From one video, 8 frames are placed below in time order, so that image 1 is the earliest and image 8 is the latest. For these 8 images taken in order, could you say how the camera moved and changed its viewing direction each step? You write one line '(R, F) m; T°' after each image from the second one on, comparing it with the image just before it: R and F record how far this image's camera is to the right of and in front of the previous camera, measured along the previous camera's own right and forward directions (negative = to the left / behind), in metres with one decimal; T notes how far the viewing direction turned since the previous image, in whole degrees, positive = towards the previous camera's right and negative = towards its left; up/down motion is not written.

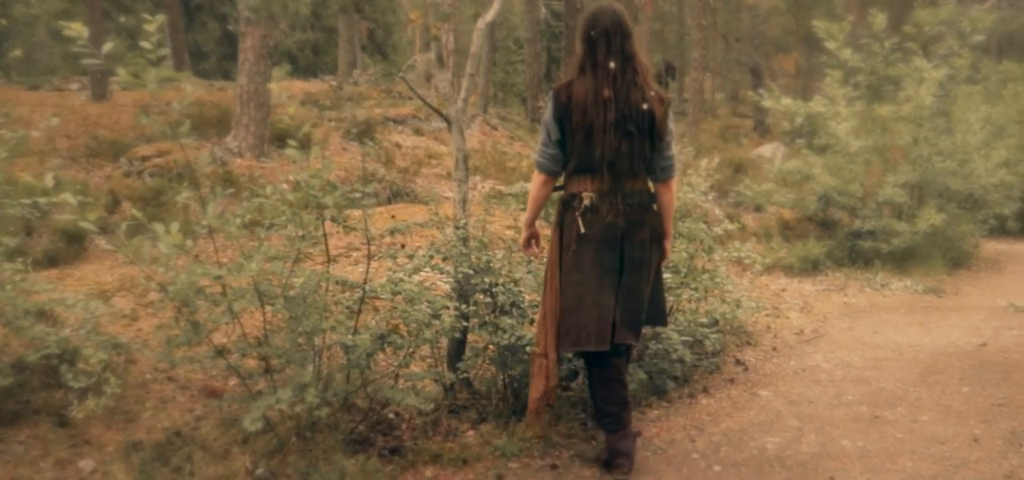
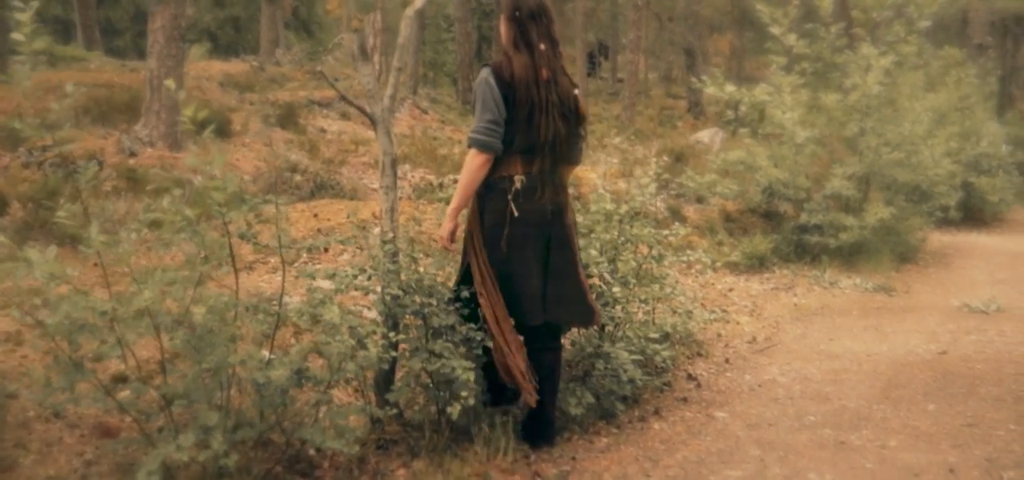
(0.0, +0.5) m; +4°
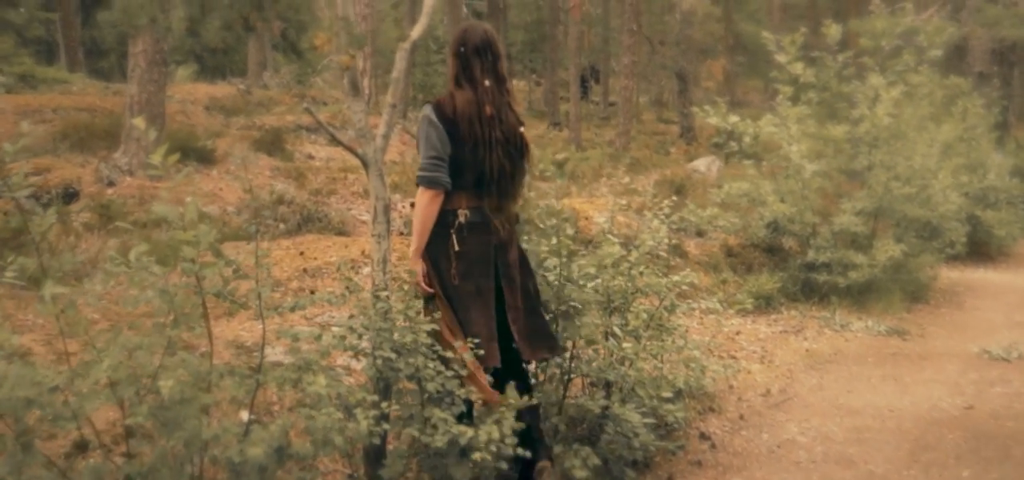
(-0.1, +0.4) m; +1°
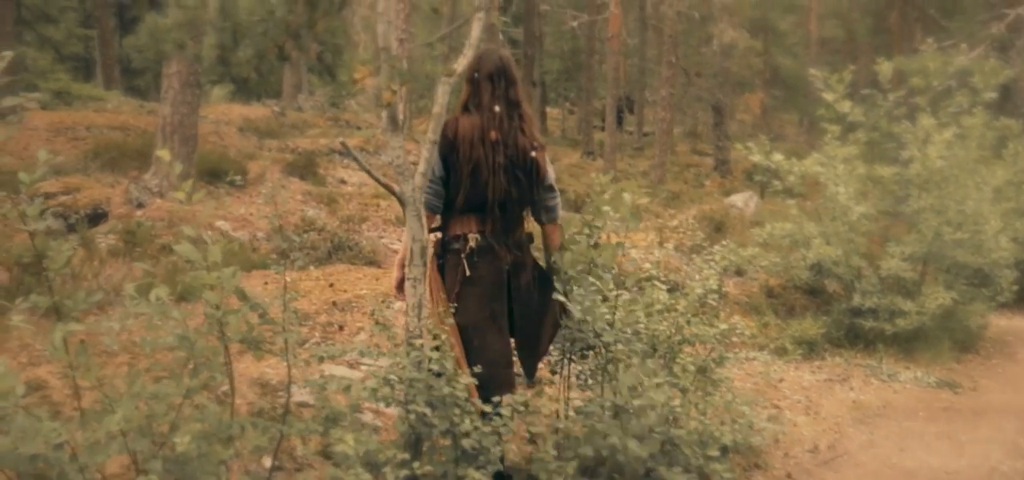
(-0.1, +0.2) m; -1°
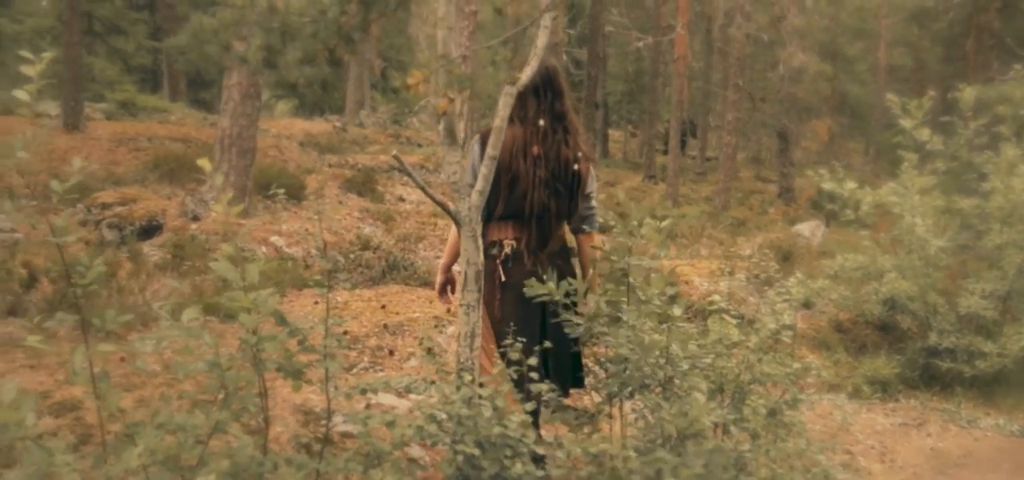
(0.0, +0.3) m; -3°
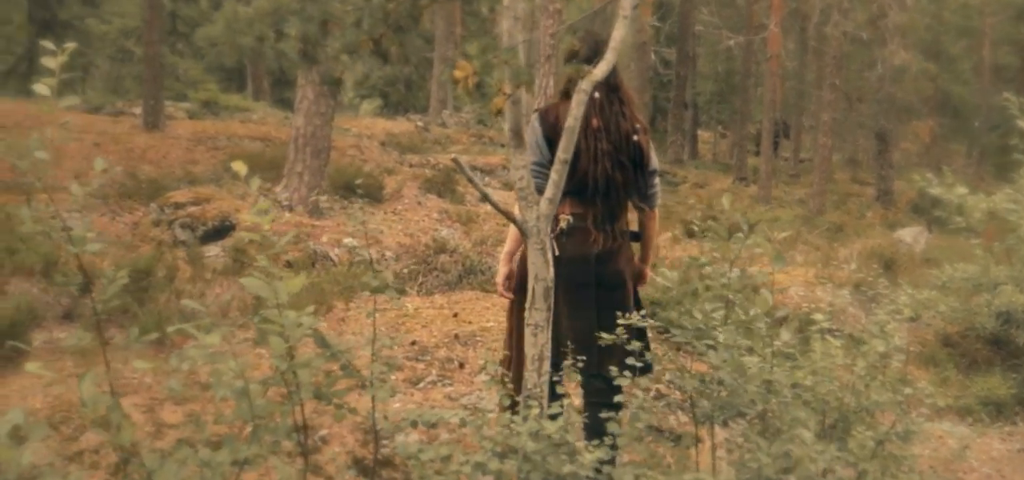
(0.0, +0.4) m; -5°
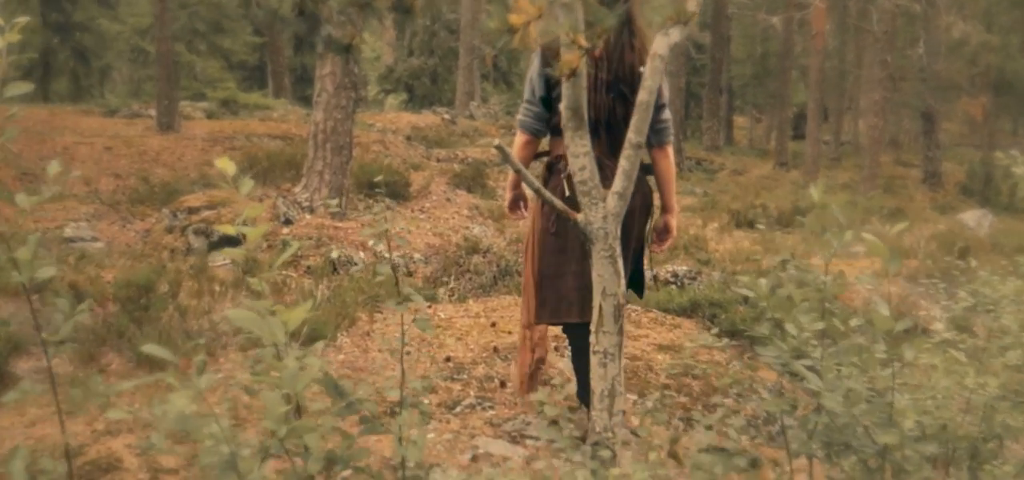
(-0.1, +0.6) m; -2°
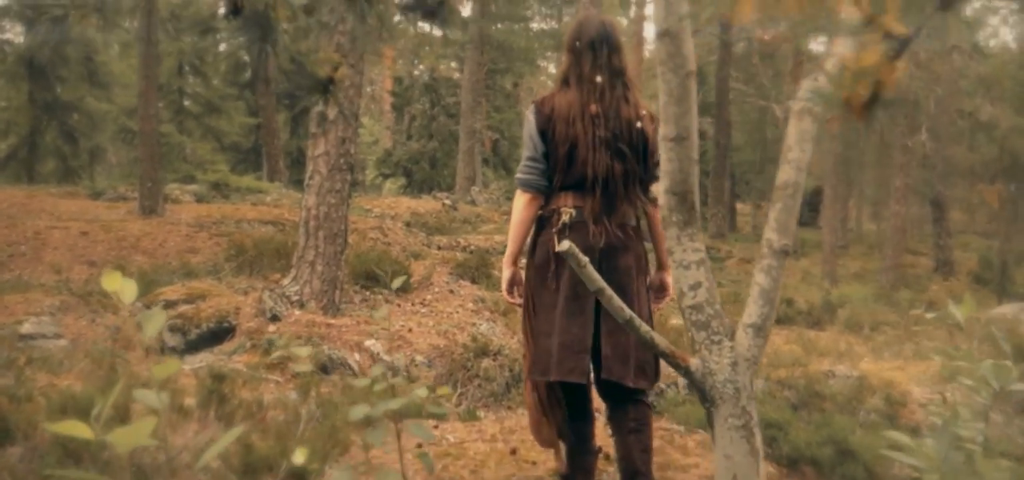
(-0.1, +0.8) m; 0°
